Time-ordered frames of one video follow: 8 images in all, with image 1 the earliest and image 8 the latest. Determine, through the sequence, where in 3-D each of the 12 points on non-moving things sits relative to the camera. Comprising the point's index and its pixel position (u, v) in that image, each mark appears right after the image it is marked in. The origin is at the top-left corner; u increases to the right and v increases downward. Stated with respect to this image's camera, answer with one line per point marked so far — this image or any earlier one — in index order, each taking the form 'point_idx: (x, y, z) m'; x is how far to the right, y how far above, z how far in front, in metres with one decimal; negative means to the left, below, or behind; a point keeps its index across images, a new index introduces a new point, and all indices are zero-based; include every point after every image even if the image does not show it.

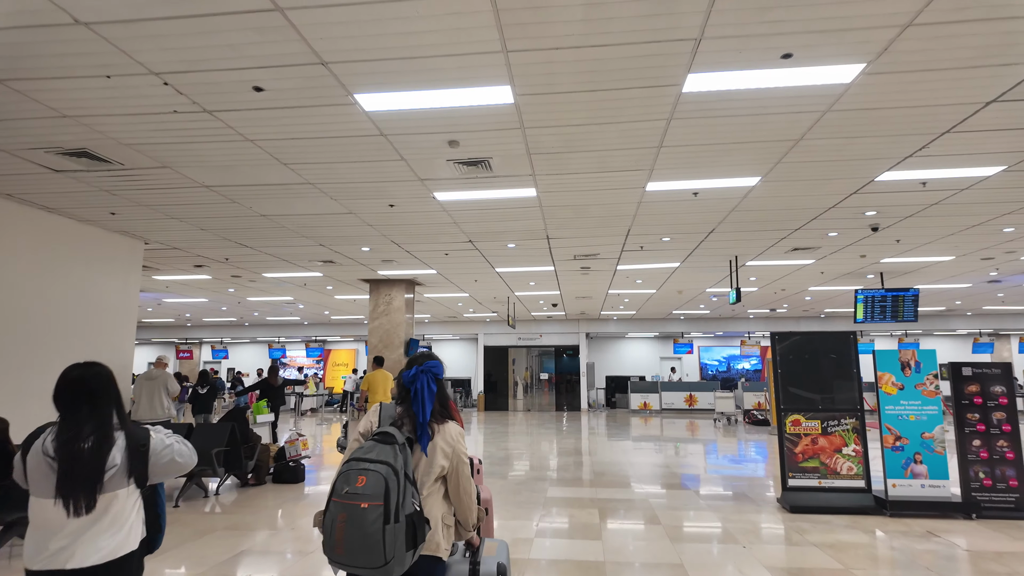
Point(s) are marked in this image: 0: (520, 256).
0: (+0.1, +0.5, +10.3) m
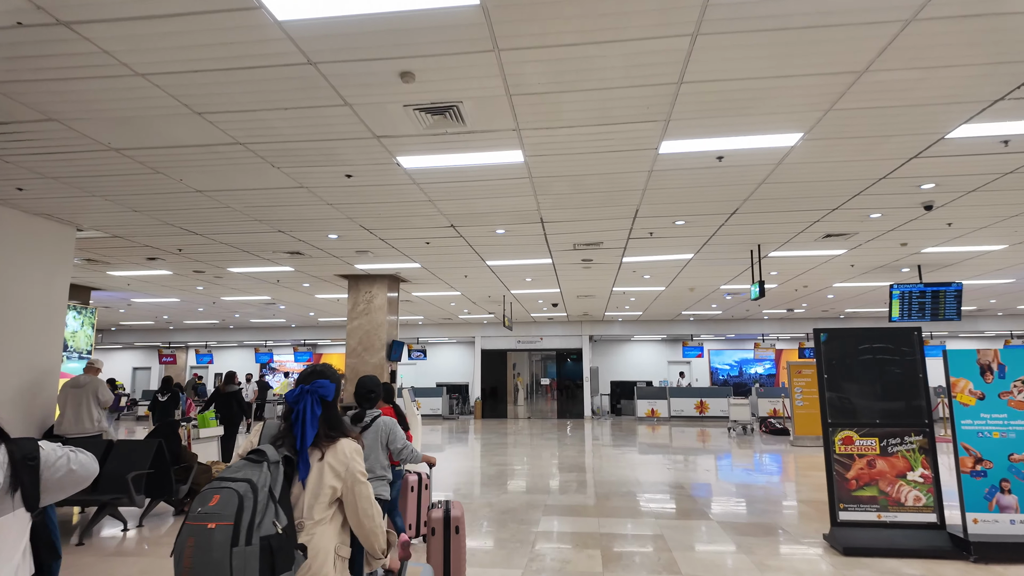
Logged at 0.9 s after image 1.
0: (0.0, +0.6, +9.1) m
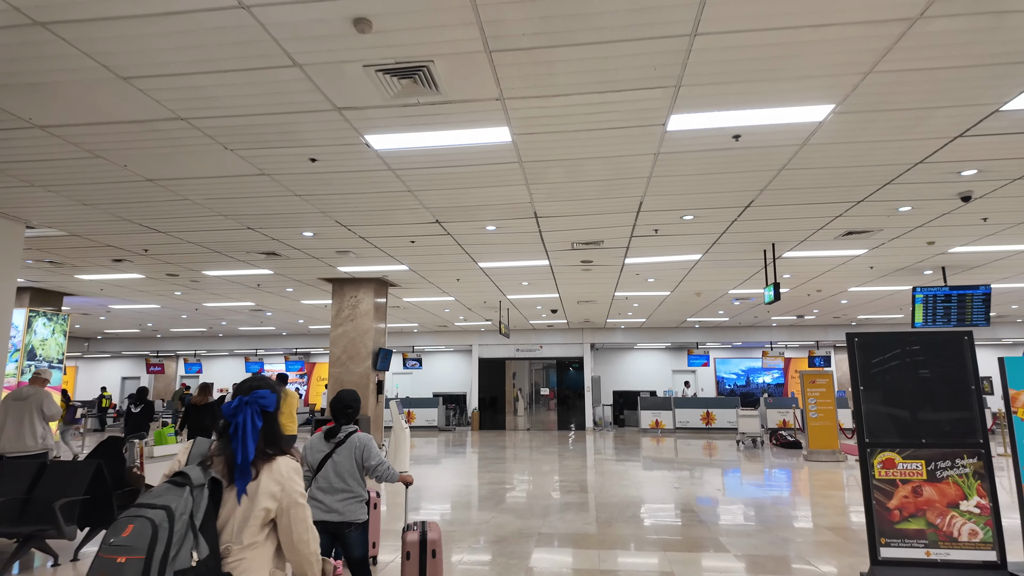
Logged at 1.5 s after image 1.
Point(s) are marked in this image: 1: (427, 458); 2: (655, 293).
0: (-0.1, +0.6, +8.4) m
1: (-2.2, -4.5, +15.9) m
2: (+3.0, -0.1, +12.3) m
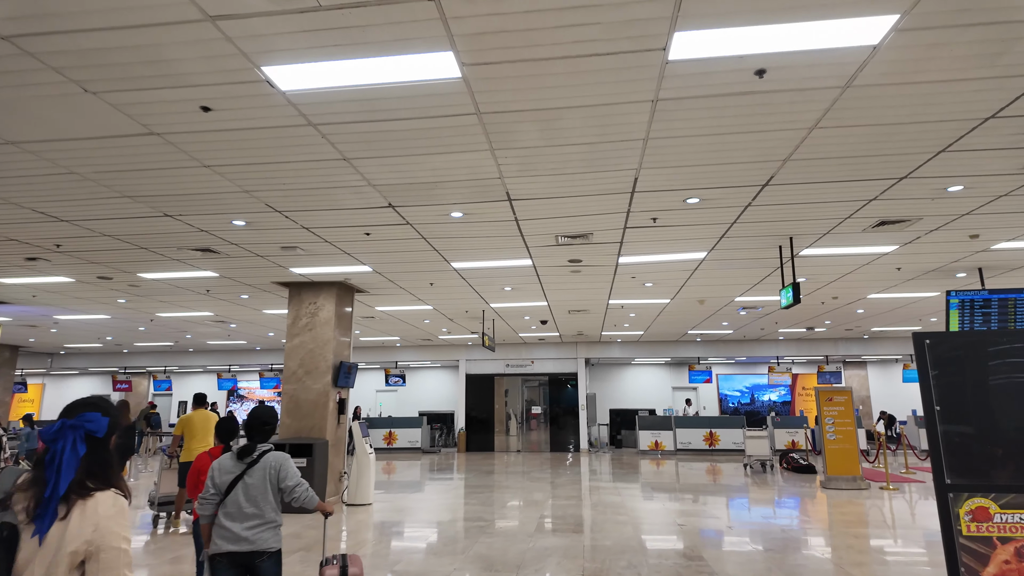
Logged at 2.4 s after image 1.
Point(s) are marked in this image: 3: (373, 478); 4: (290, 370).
0: (-0.4, +0.6, +7.1) m
1: (-2.5, -4.7, +14.5) m
2: (+2.7, -0.2, +11.1) m
3: (-2.1, -3.0, +9.1) m
4: (-3.4, -1.3, +9.2) m
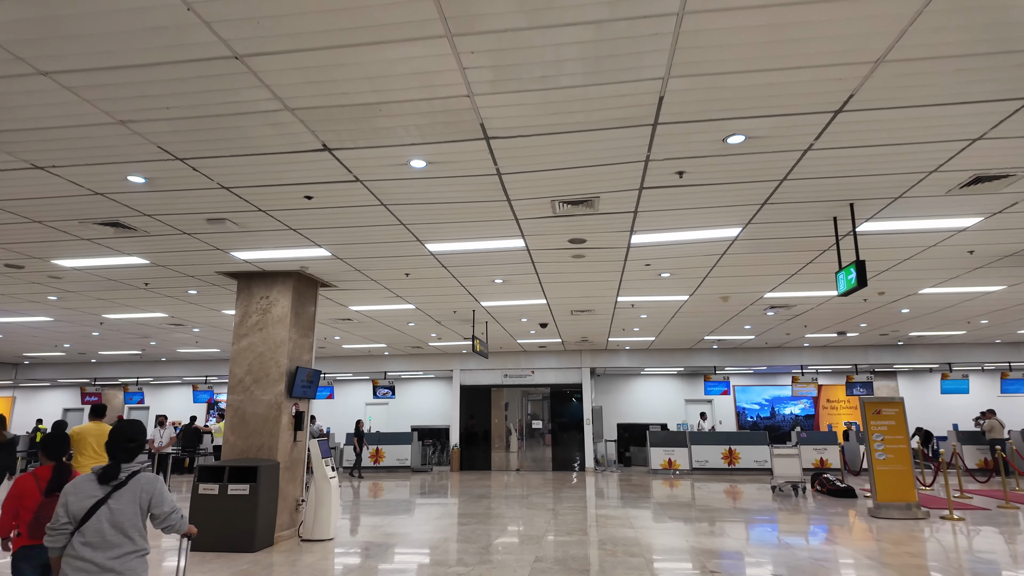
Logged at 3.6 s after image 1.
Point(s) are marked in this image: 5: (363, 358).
0: (-0.6, +0.7, +5.7) m
1: (-2.6, -4.7, +12.9) m
2: (+2.5, -0.1, +9.6) m
3: (-2.3, -2.8, +7.6) m
4: (-3.6, -1.2, +7.6) m
5: (-4.5, -2.1, +18.0) m
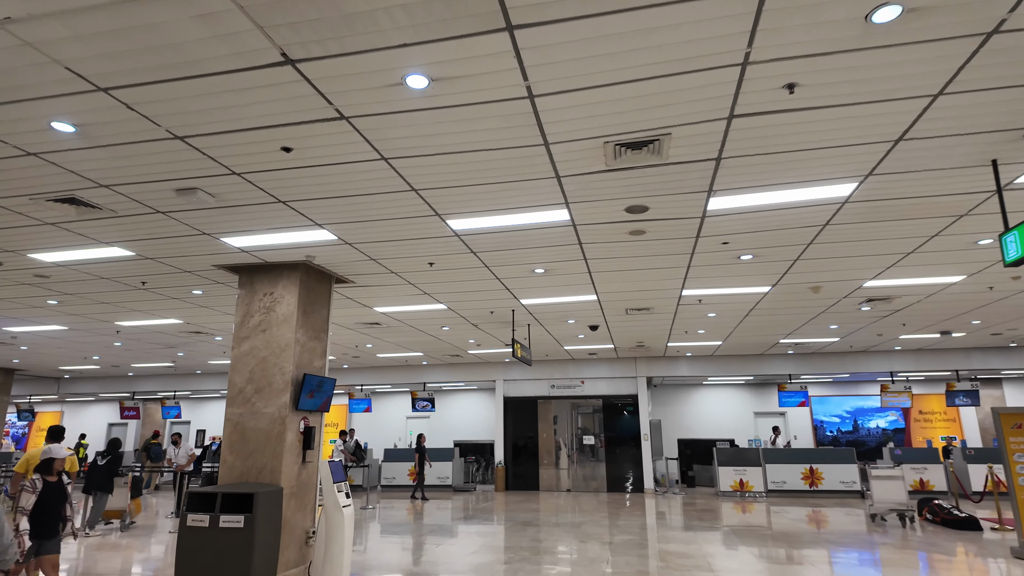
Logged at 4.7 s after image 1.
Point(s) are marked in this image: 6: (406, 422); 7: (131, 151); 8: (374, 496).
0: (-0.3, +0.9, +4.4) m
1: (-1.6, -4.7, +11.6) m
2: (+3.2, 0.0, +8.0) m
3: (-1.7, -2.7, +6.3) m
4: (-3.1, -1.1, +6.5) m
5: (-3.2, -2.3, +16.9) m
6: (-3.5, -4.4, +19.3) m
7: (-2.6, +0.9, +4.1) m
8: (-3.5, -5.3, +15.0) m
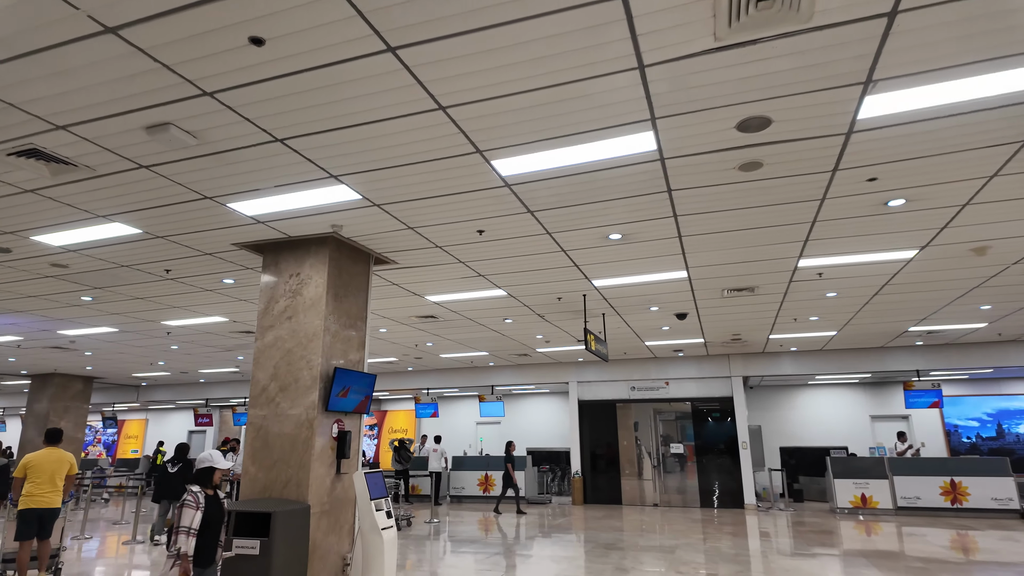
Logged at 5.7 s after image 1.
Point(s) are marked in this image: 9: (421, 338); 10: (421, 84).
0: (+0.1, +1.2, +3.1) m
1: (-0.2, -4.6, +10.4) m
2: (+3.9, +0.4, +6.3) m
3: (-1.1, -2.5, +5.2) m
4: (-2.4, -0.9, +5.6) m
5: (-1.2, -2.2, +15.8) m
6: (-1.1, -4.3, +18.3) m
7: (-2.3, +1.2, +3.1) m
8: (-1.7, -5.2, +14.0) m
9: (-1.7, -0.9, +11.1) m
10: (-0.5, +1.1, +3.4) m
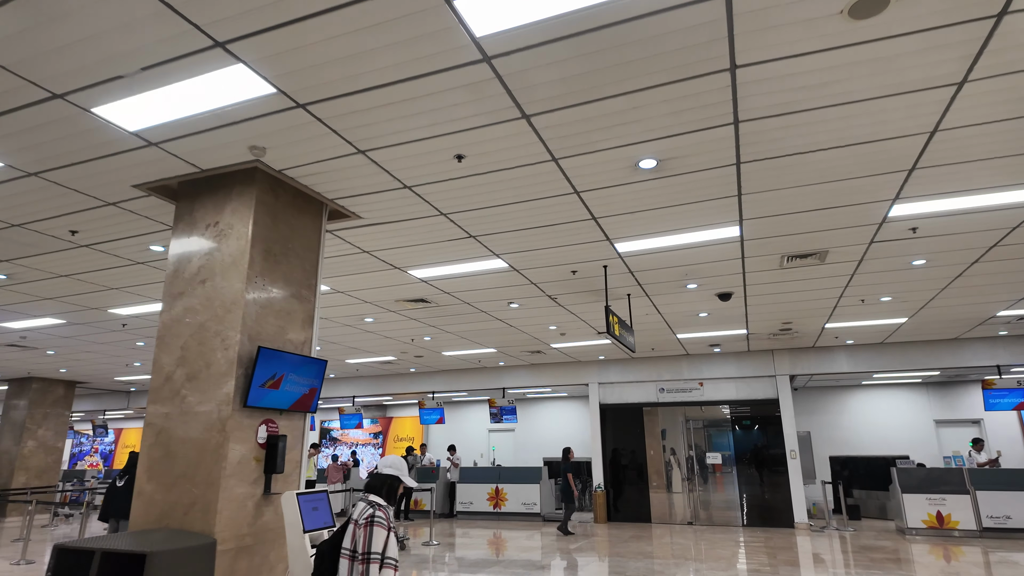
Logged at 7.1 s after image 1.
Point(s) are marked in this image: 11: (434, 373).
0: (-0.1, +1.6, +1.6) m
1: (0.0, -4.3, +8.8) m
2: (+3.9, +0.8, +4.6) m
3: (-1.1, -2.2, +3.7) m
4: (-2.4, -0.6, +4.1) m
5: (-0.9, -2.0, +14.3) m
6: (-0.7, -4.2, +16.7) m
7: (-2.5, +1.5, +1.7) m
8: (-1.4, -5.0, +12.4) m
9: (-1.6, -0.7, +9.6) m
10: (-0.6, +1.5, +1.9) m
11: (-2.0, -2.1, +14.6) m
